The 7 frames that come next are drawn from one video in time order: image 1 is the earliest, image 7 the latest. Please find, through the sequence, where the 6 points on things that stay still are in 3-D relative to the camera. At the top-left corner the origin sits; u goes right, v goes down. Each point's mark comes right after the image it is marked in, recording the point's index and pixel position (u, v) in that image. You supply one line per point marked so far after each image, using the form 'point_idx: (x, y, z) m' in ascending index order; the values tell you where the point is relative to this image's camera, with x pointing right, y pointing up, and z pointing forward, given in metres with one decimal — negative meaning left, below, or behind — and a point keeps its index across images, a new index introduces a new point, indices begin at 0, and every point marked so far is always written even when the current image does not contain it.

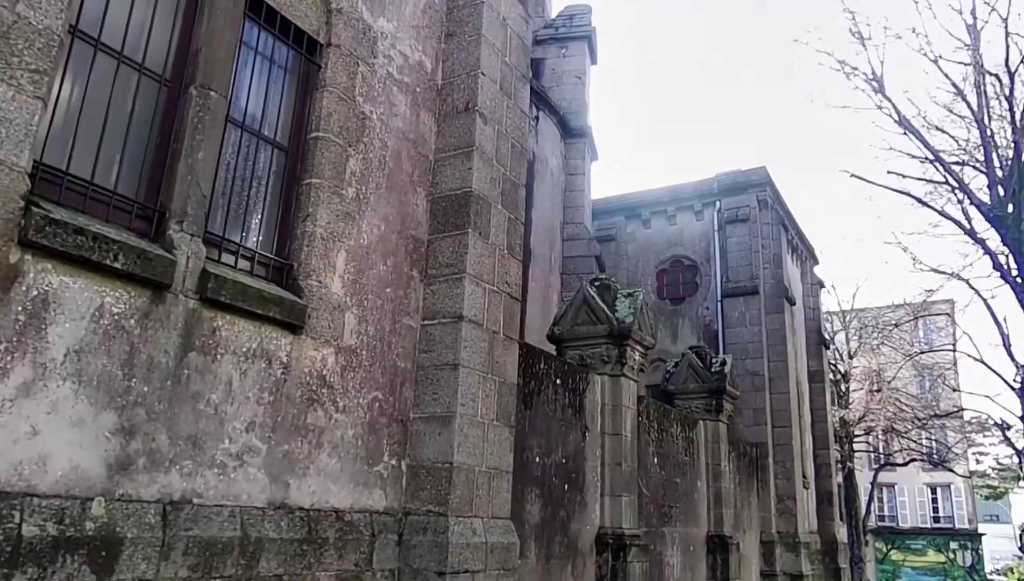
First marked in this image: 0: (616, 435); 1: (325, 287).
0: (+1.0, -1.4, +7.6) m
1: (-1.0, 0.0, +4.1) m
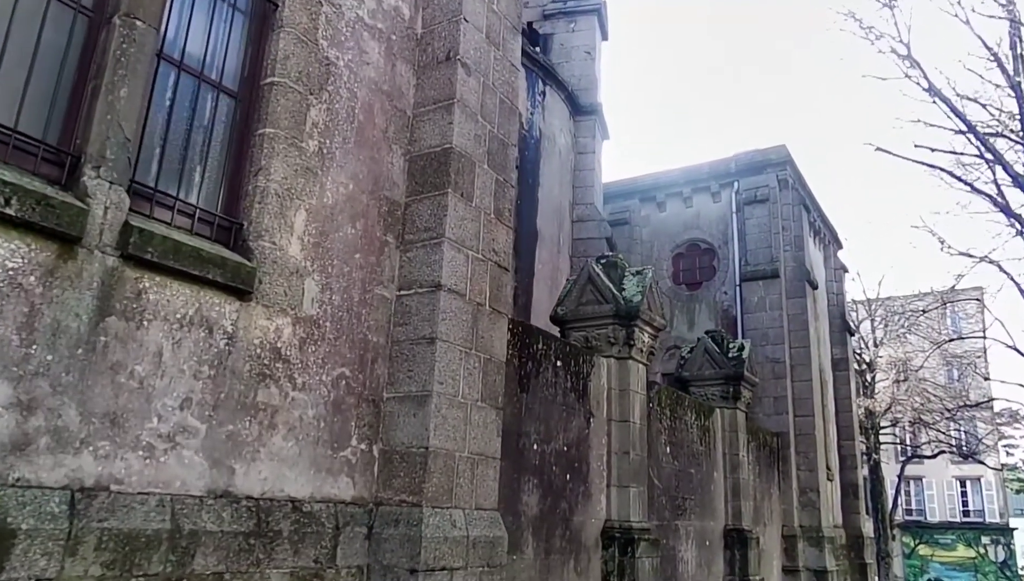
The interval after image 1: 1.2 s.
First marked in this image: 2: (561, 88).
0: (+1.0, -1.2, +7.1) m
1: (-1.1, +0.2, +3.6) m
2: (+0.8, +3.0, +11.6) m
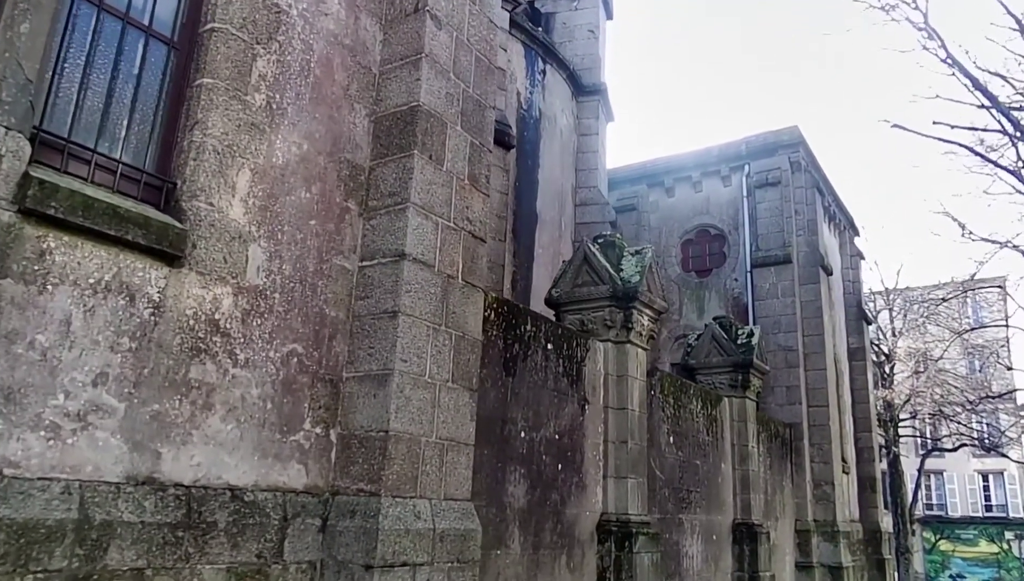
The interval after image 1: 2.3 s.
0: (+1.0, -1.0, +6.7) m
1: (-1.3, +0.3, +3.3) m
2: (+0.7, +3.2, +11.2) m
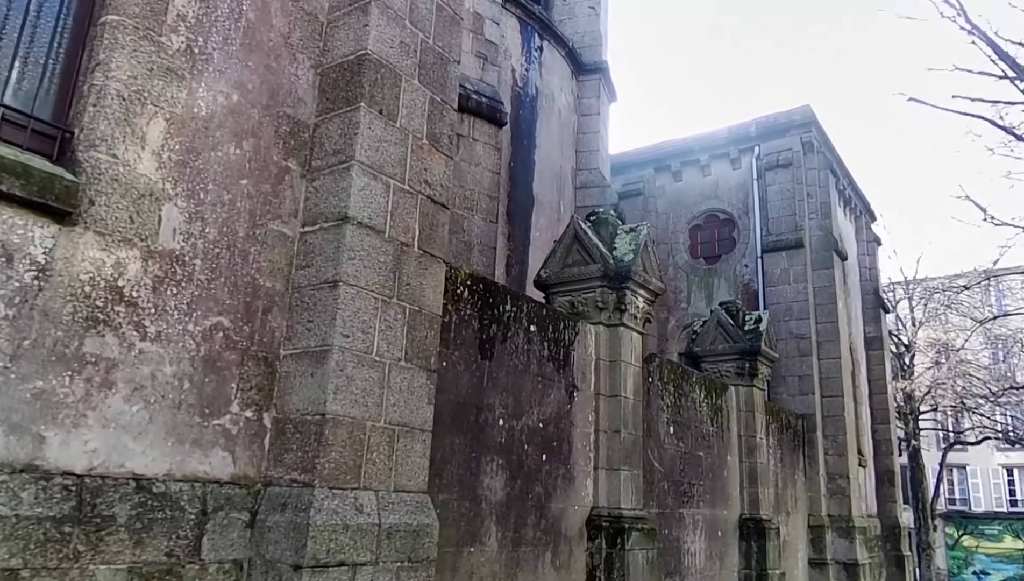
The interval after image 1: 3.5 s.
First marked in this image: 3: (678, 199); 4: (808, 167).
0: (+0.8, -0.9, +6.3) m
1: (-1.5, +0.5, +2.9) m
2: (+0.7, +3.4, +10.7) m
3: (+3.0, +1.7, +14.1) m
4: (+4.9, +2.1, +12.7) m
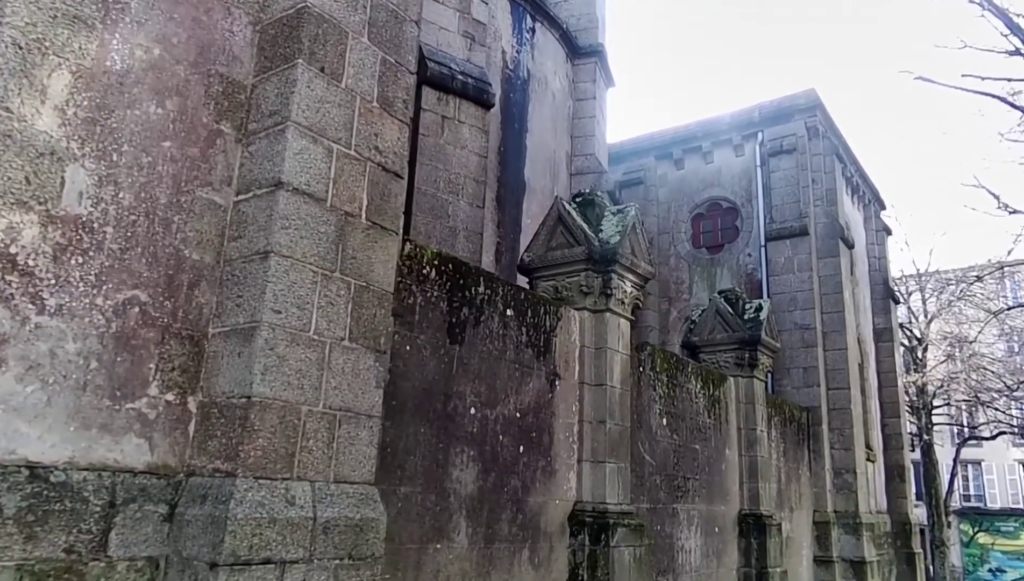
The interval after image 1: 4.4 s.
0: (+0.7, -0.7, +6.0) m
1: (-1.7, +0.6, +2.6) m
2: (+0.6, +3.6, +10.4) m
3: (+3.0, +1.8, +13.7) m
4: (+4.9, +2.2, +12.3) m
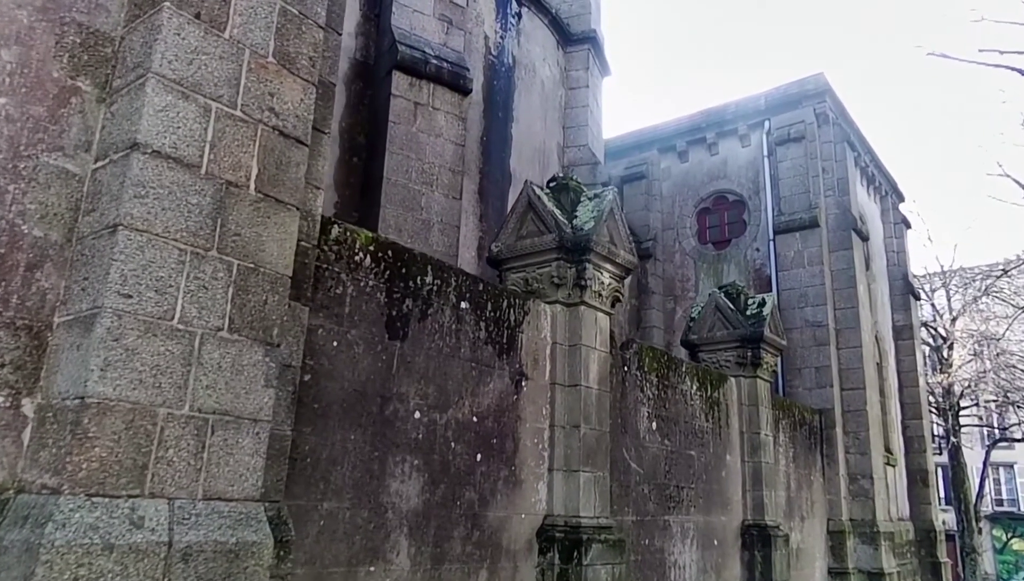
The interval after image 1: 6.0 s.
0: (+0.4, -0.7, +5.4) m
1: (-2.0, +0.6, +2.1) m
2: (+0.4, +3.6, +9.9) m
3: (+2.9, +1.9, +13.1) m
4: (+4.8, +2.3, +11.7) m
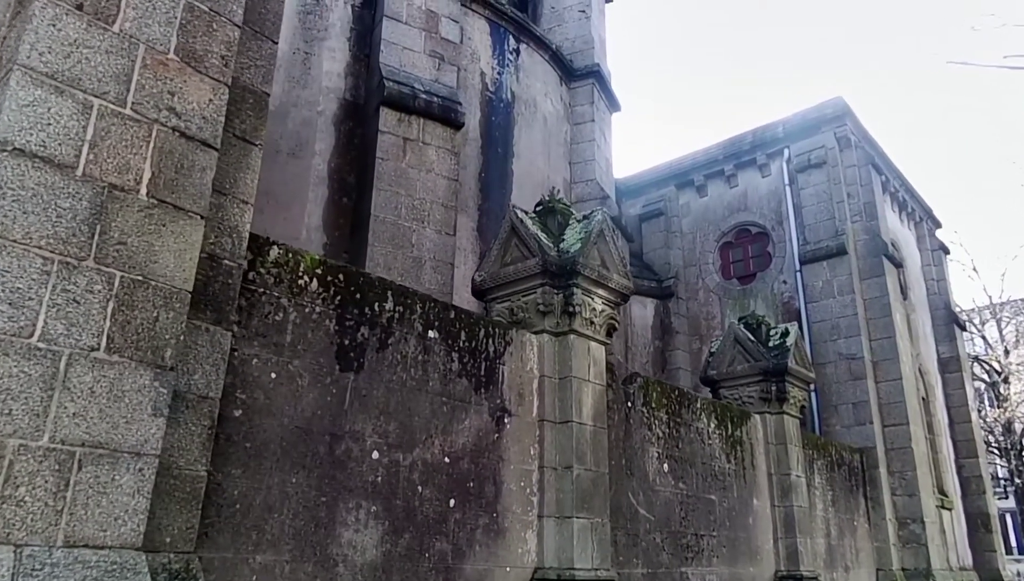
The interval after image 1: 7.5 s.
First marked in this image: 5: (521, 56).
0: (+0.3, -0.9, +4.9) m
1: (-2.4, +0.6, +1.9) m
2: (+0.4, +3.1, +9.7) m
3: (+3.2, +1.2, +12.7) m
4: (+4.9, +1.8, +11.2) m
5: (+0.1, +2.9, +9.4) m
